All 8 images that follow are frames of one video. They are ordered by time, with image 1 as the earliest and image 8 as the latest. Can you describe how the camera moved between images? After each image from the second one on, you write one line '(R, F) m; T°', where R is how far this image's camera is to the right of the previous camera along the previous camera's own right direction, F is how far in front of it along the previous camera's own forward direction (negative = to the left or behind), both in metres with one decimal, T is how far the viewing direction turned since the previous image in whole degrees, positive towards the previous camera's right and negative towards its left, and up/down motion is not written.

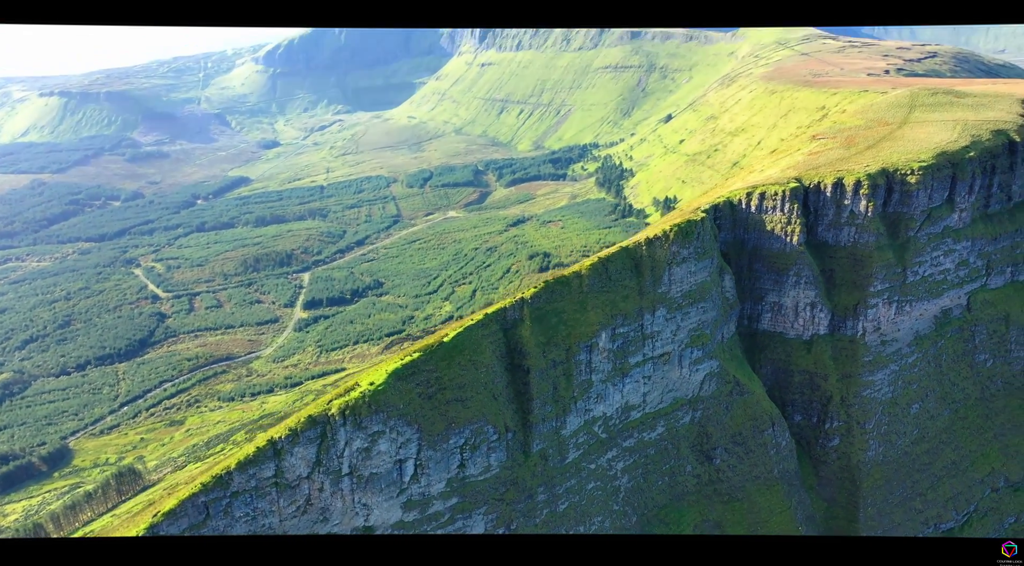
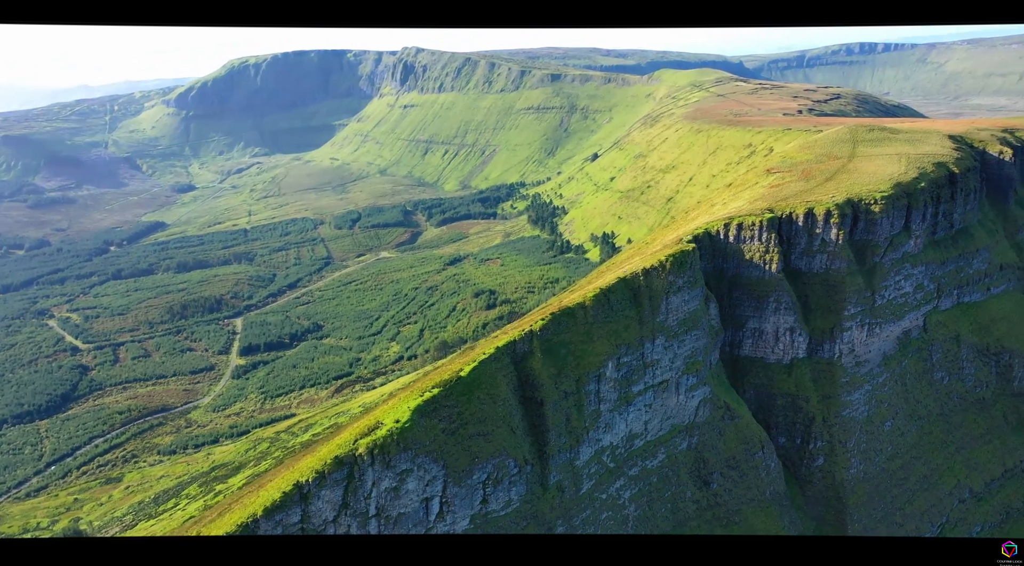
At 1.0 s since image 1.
(-3.8, -0.1) m; +6°
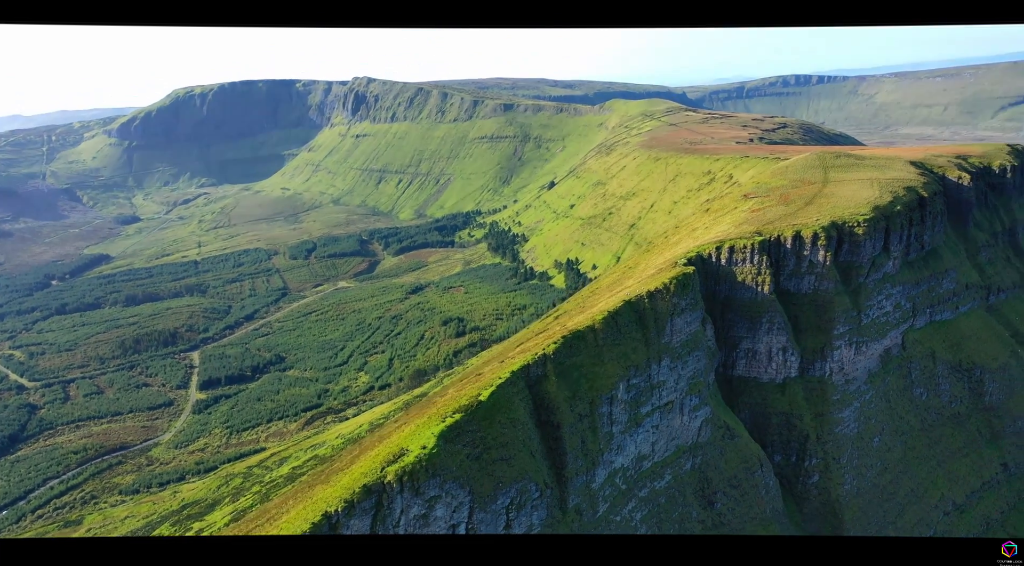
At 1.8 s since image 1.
(-2.7, -0.1) m; +4°
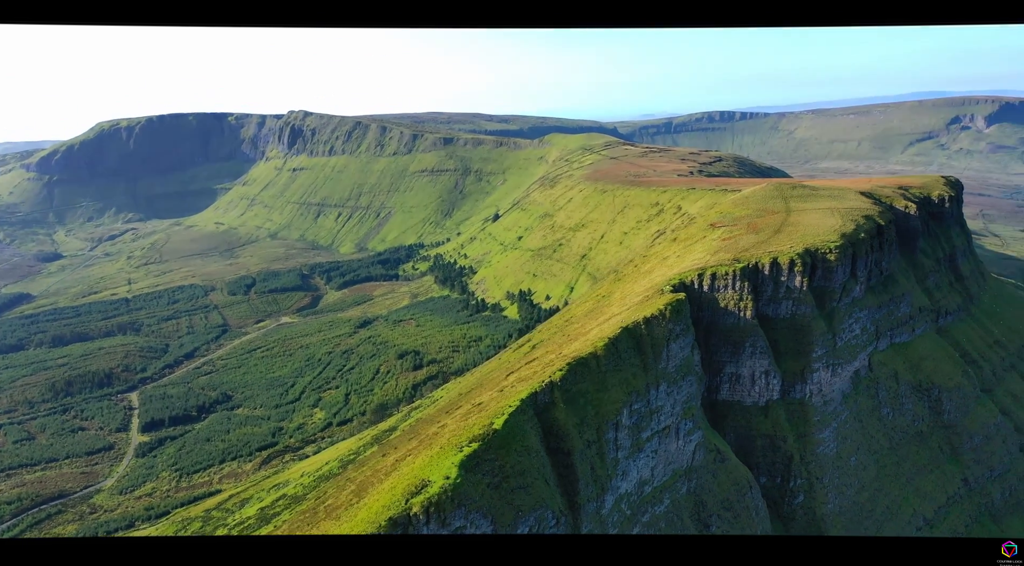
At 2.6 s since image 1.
(-3.1, 0.0) m; +5°
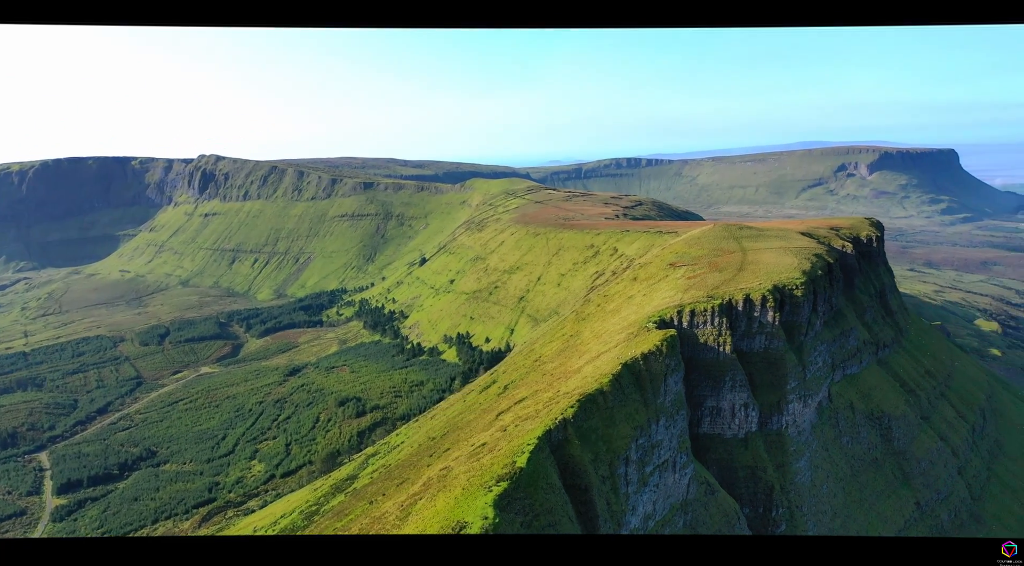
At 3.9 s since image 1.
(-4.3, 0.0) m; +7°
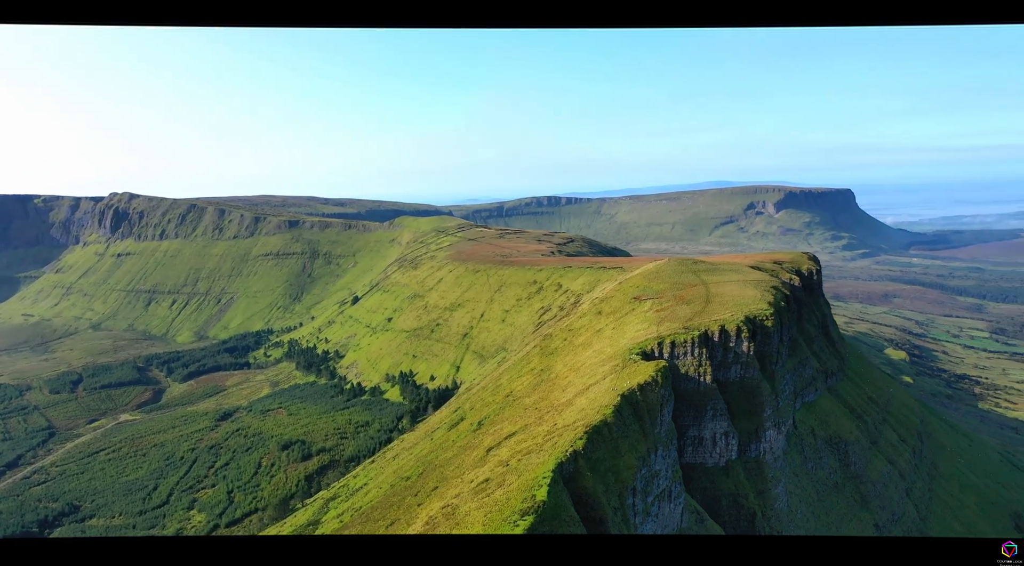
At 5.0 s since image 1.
(-3.9, +0.2) m; +6°
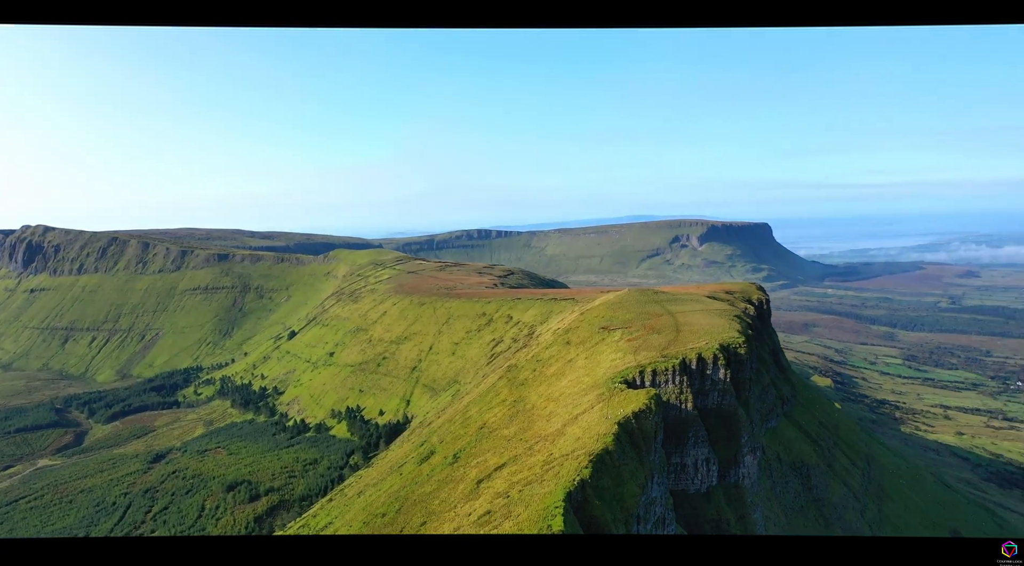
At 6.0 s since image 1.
(-3.4, +0.2) m; +5°
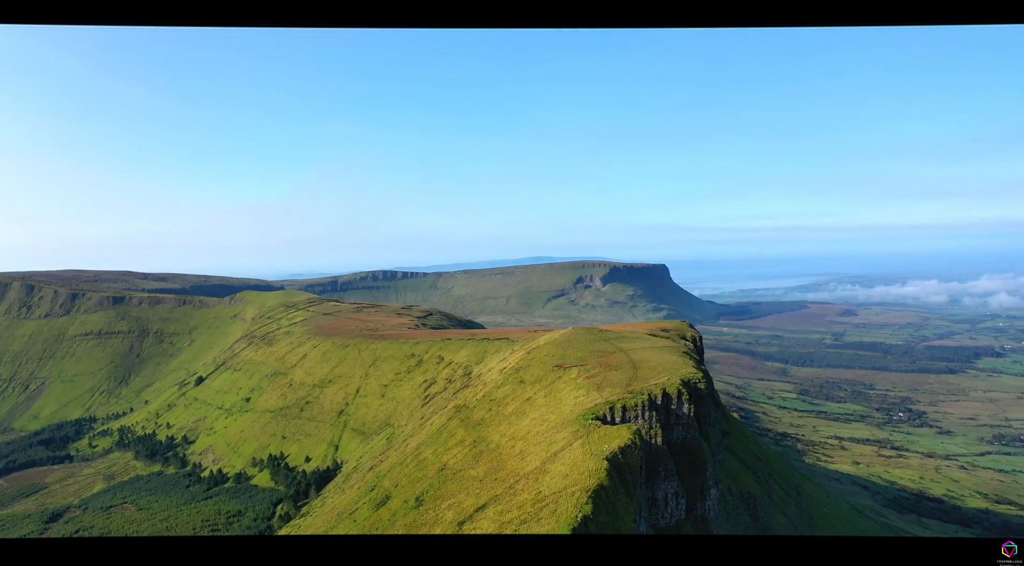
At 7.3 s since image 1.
(-4.2, +0.3) m; +7°
